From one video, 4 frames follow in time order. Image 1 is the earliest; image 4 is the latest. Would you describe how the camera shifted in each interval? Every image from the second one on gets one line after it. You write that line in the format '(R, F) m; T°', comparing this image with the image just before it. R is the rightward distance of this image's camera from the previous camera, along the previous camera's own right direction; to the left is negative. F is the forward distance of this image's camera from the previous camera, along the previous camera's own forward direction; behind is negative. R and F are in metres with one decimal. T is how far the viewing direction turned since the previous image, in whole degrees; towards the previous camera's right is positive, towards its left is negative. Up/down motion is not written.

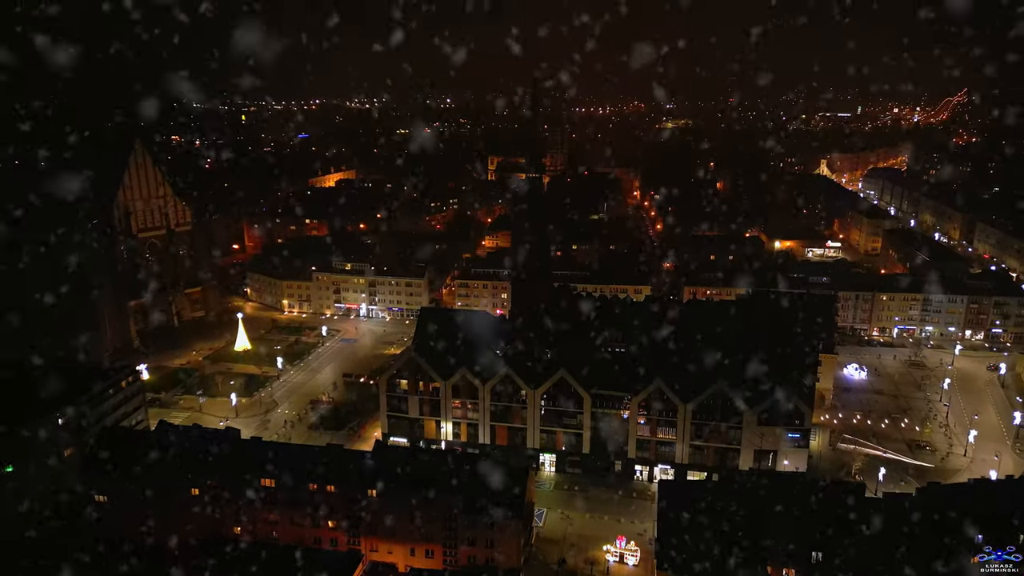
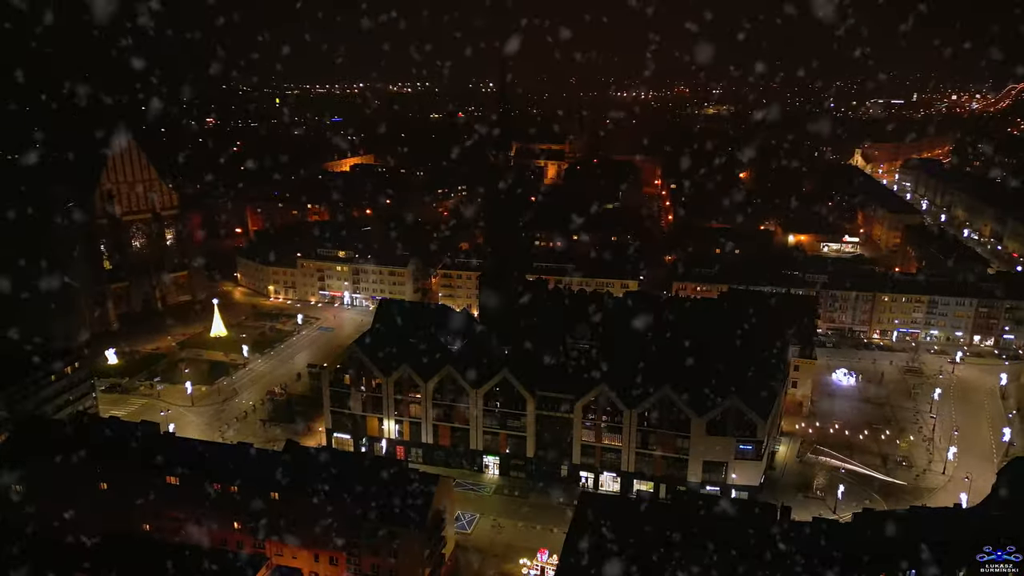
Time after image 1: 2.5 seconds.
(+2.6, +1.0) m; -3°
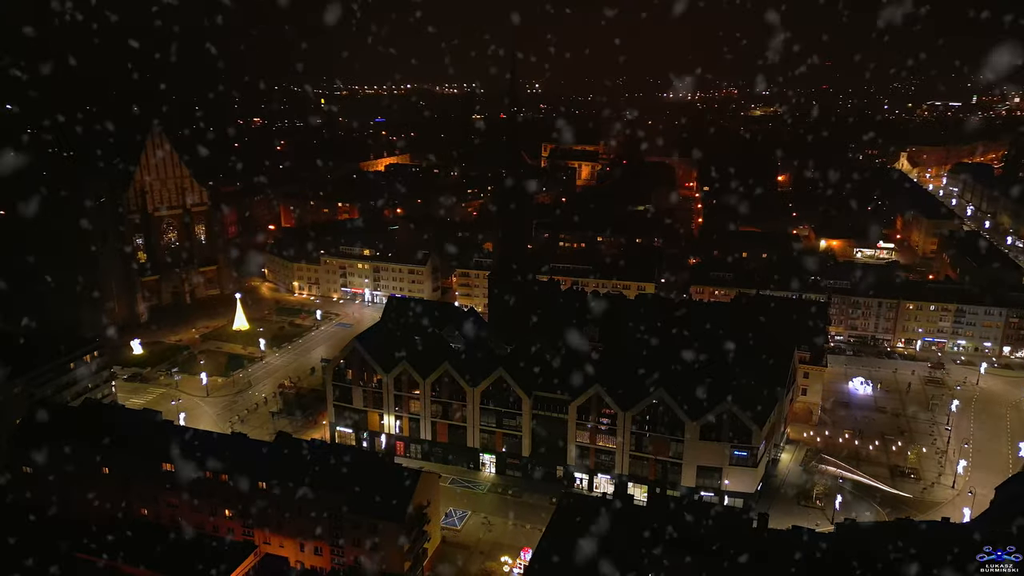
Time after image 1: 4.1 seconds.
(+1.2, -0.1) m; -3°
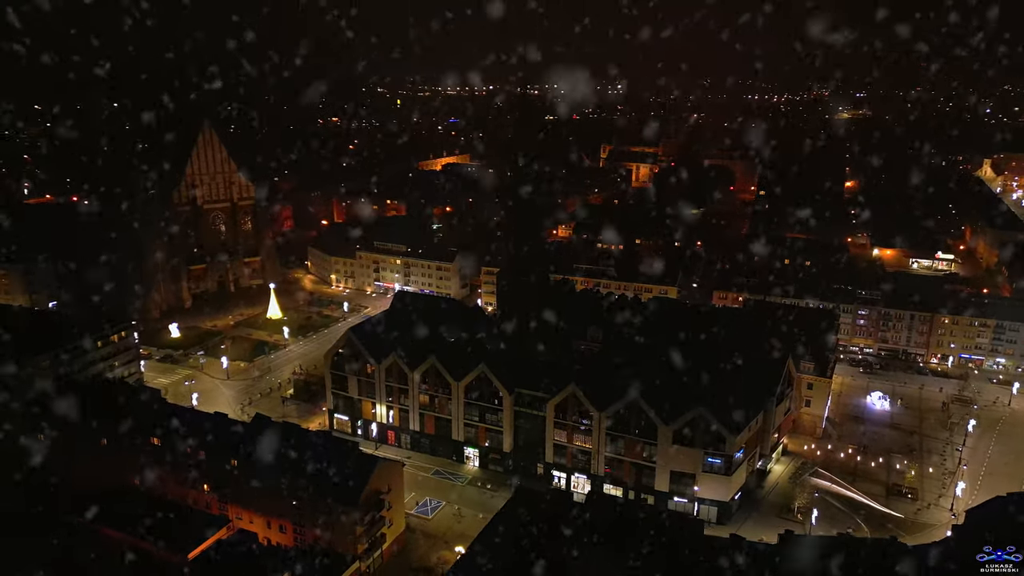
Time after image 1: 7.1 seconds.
(+2.4, -0.2) m; -6°
